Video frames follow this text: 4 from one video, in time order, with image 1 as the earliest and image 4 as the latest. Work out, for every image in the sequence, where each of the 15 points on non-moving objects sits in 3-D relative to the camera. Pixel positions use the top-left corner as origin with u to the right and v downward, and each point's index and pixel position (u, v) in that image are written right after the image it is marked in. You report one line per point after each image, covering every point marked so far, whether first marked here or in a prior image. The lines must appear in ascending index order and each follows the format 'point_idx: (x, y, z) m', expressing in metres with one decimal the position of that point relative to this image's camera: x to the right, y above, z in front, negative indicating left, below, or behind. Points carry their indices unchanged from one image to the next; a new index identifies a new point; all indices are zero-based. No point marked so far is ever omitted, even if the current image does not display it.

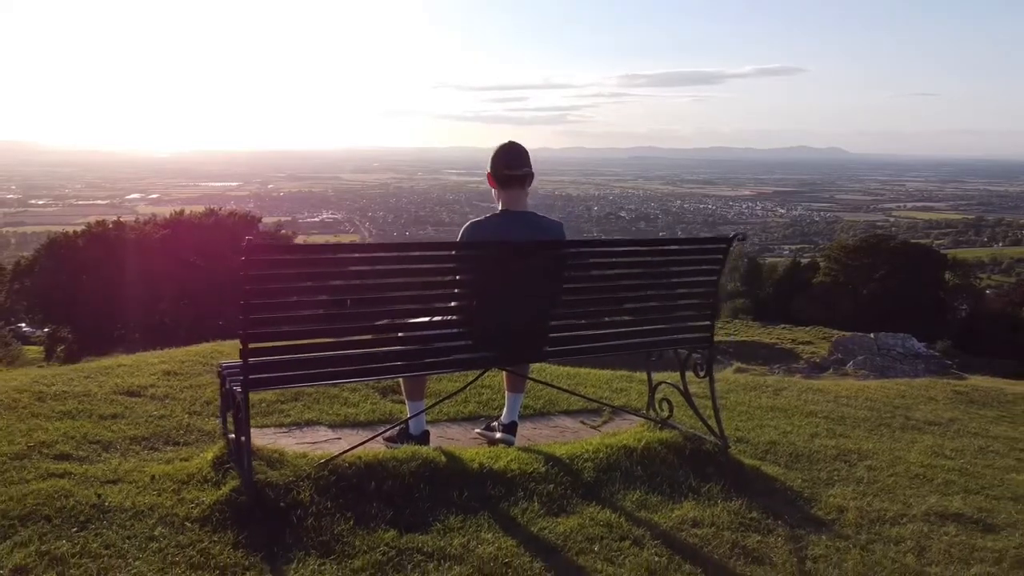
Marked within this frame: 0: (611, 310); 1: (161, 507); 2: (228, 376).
0: (+0.4, -0.1, +3.5) m
1: (-0.9, -0.6, +2.3) m
2: (-0.9, -0.3, +3.0) m
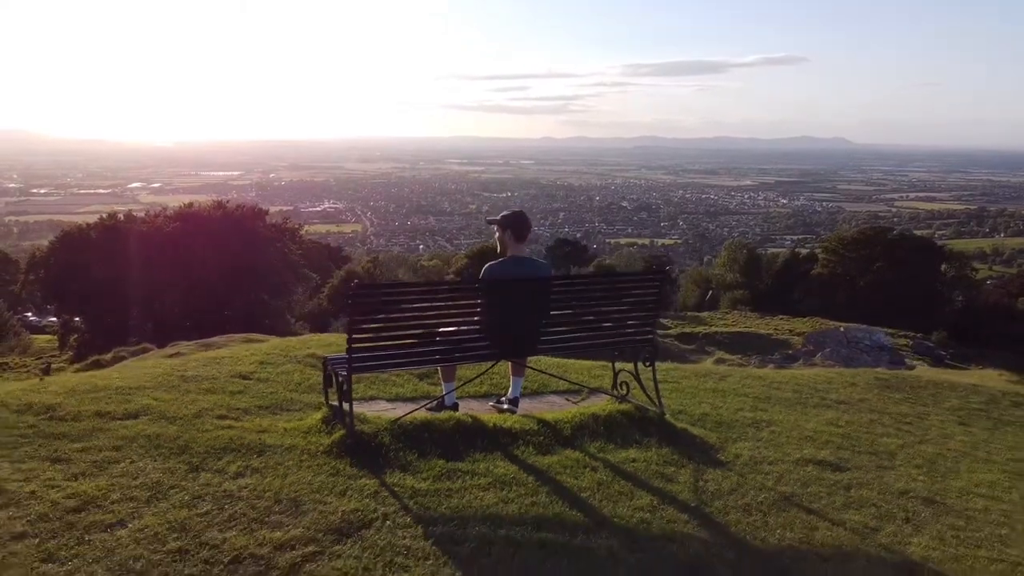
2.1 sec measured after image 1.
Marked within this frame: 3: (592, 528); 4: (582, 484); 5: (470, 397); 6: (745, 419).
0: (+0.4, -0.2, +5.0) m
1: (-0.9, -0.7, +3.8) m
2: (-0.9, -0.4, +4.5) m
3: (+0.3, -0.9, +3.2) m
4: (+0.3, -0.8, +3.7) m
5: (-0.3, -0.7, +5.4) m
6: (+1.4, -0.8, +5.3) m
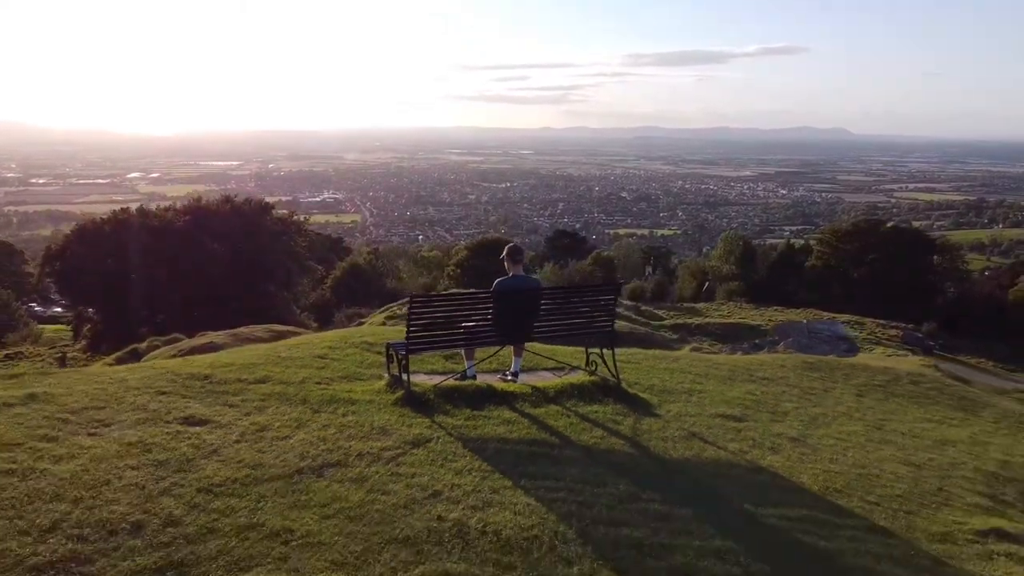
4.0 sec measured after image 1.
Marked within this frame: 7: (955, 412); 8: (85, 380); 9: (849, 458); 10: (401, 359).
0: (+0.4, -0.2, +7.0) m
1: (-0.9, -0.7, +5.8) m
2: (-0.9, -0.5, +6.5) m
3: (+0.3, -0.9, +5.2) m
4: (+0.3, -0.9, +5.7) m
5: (-0.2, -0.7, +7.5) m
6: (+1.4, -0.8, +7.4) m
7: (+4.4, -1.2, +8.6) m
8: (-2.9, -0.6, +5.7) m
9: (+2.3, -1.1, +5.9) m
10: (-0.8, -0.5, +6.5) m
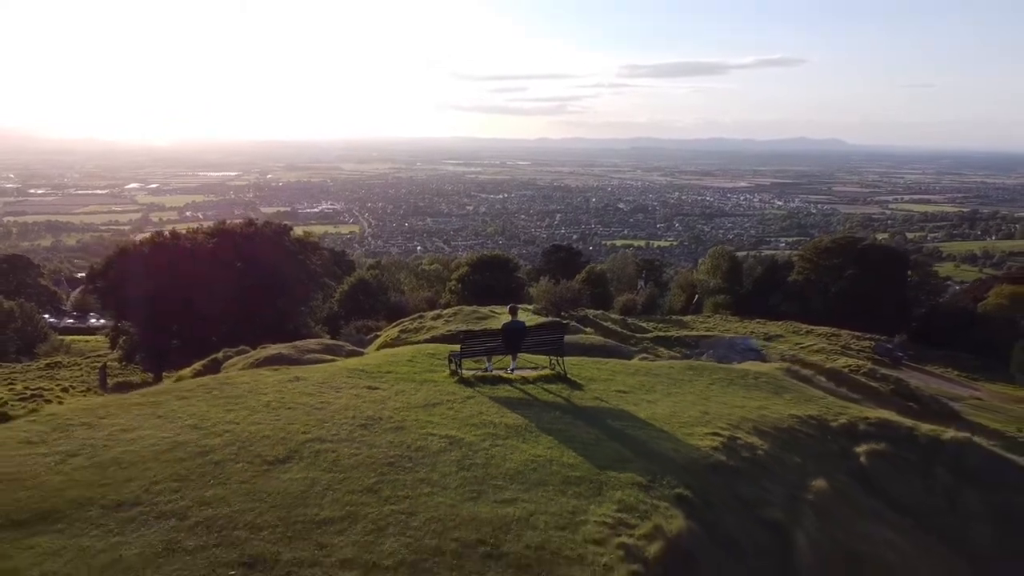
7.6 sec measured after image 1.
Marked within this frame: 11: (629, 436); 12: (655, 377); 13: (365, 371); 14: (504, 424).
0: (+0.4, -0.8, +13.3) m
1: (-0.9, -1.3, +12.1) m
2: (-0.9, -1.0, +12.8) m
3: (+0.3, -1.5, +11.5) m
4: (+0.3, -1.4, +12.0) m
5: (-0.3, -1.3, +13.8) m
6: (+1.4, -1.4, +13.7) m
7: (+4.4, -1.8, +14.9) m
8: (-2.9, -1.2, +12.0) m
9: (+2.3, -1.7, +12.2) m
10: (-0.8, -1.1, +12.8) m
11: (+1.4, -1.8, +10.2) m
12: (+2.5, -1.5, +14.6) m
13: (-2.1, -1.2, +12.2) m
14: (-0.1, -1.6, +10.0) m
